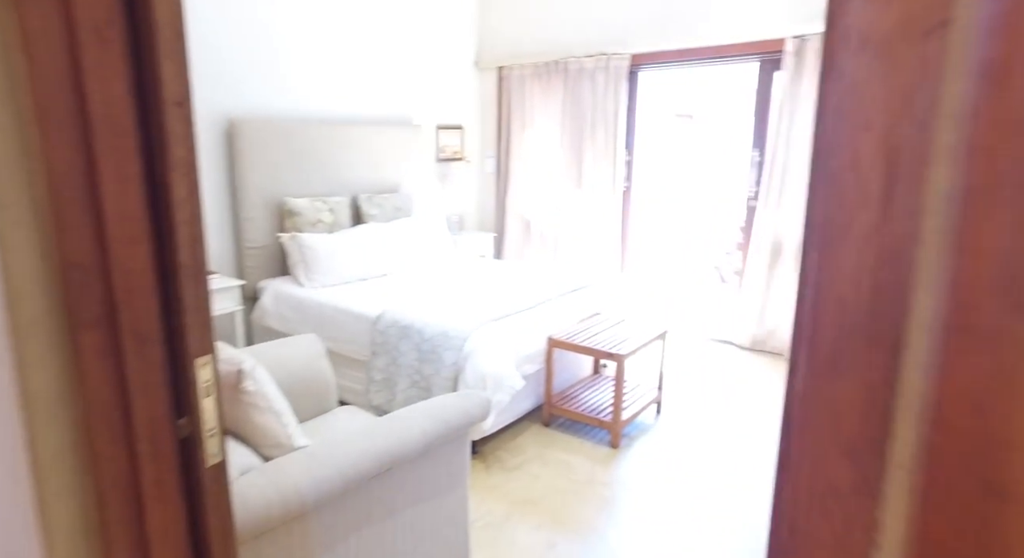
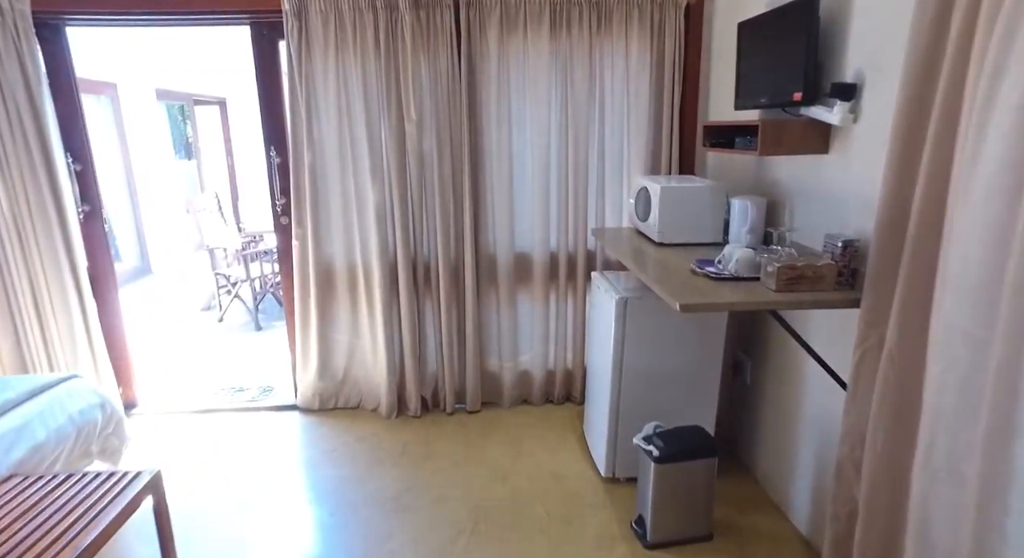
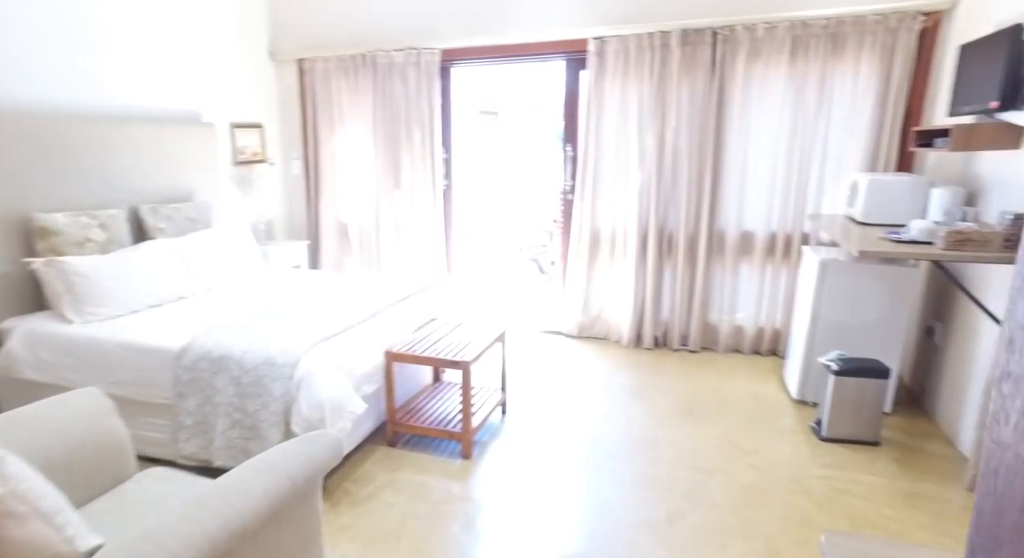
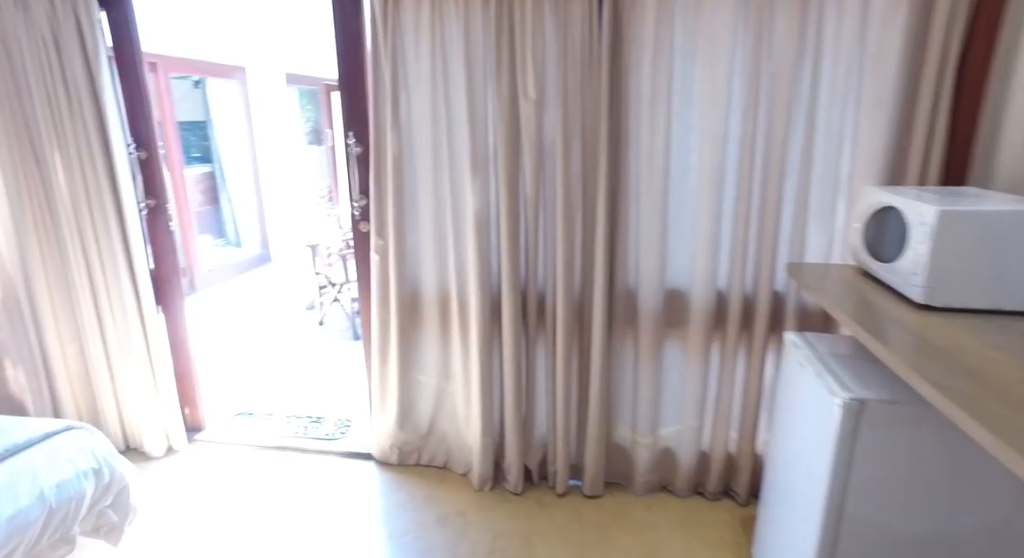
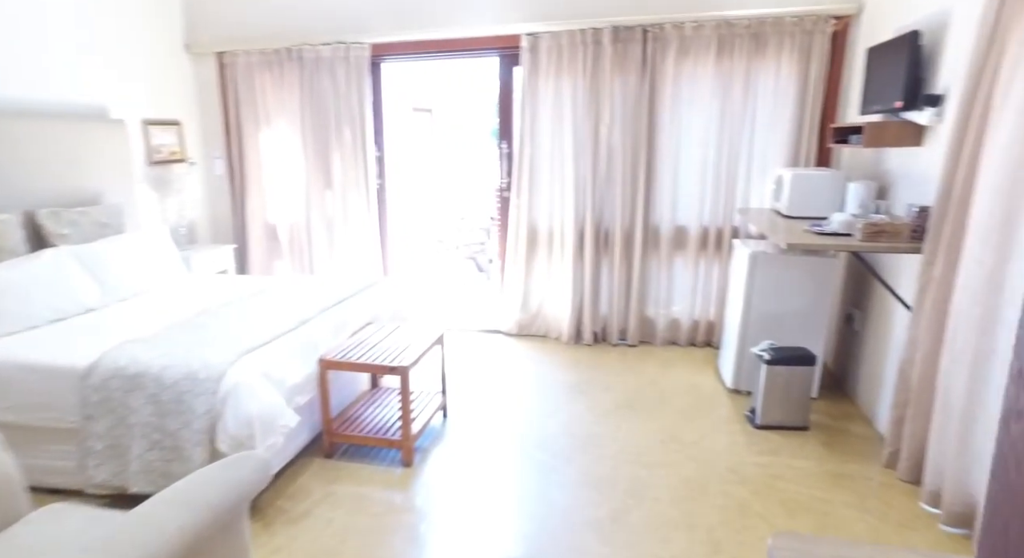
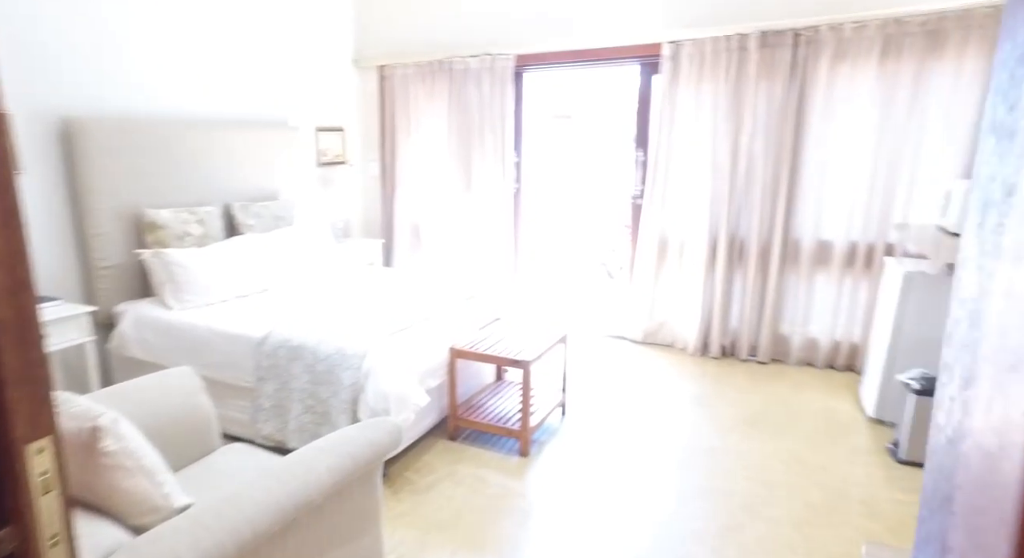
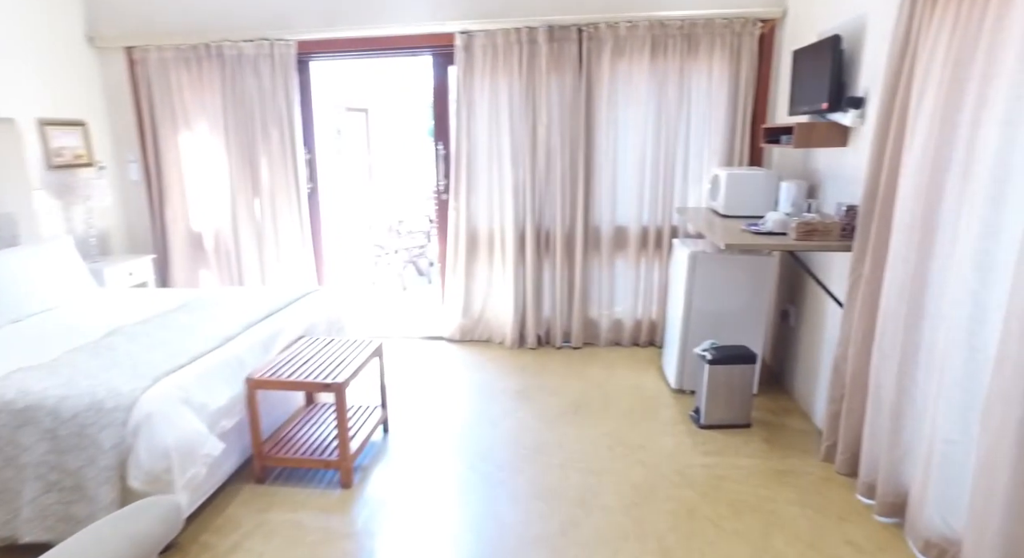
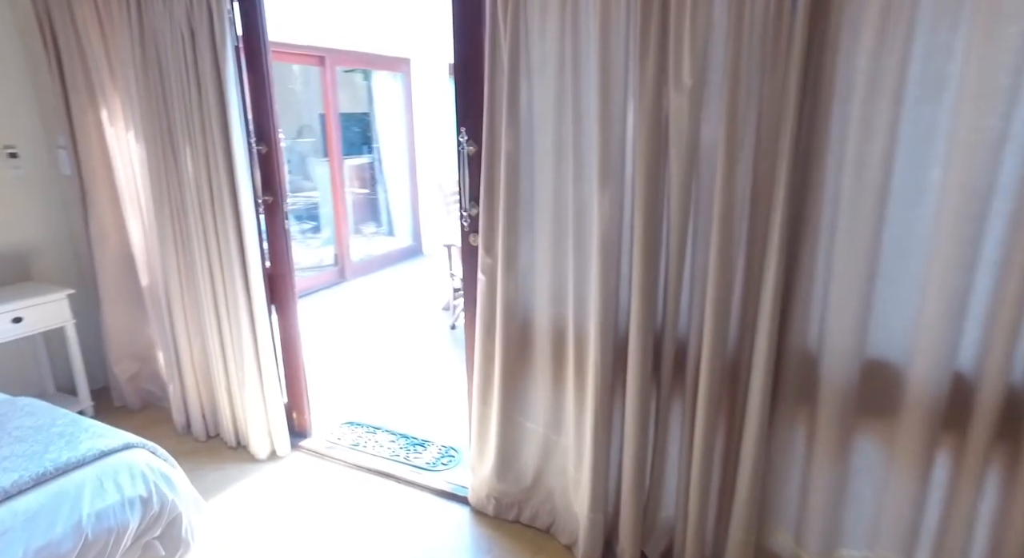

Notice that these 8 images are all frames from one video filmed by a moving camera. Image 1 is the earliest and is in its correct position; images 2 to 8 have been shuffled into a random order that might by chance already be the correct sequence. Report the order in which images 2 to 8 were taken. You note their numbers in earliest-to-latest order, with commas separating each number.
6, 3, 5, 7, 2, 4, 8
